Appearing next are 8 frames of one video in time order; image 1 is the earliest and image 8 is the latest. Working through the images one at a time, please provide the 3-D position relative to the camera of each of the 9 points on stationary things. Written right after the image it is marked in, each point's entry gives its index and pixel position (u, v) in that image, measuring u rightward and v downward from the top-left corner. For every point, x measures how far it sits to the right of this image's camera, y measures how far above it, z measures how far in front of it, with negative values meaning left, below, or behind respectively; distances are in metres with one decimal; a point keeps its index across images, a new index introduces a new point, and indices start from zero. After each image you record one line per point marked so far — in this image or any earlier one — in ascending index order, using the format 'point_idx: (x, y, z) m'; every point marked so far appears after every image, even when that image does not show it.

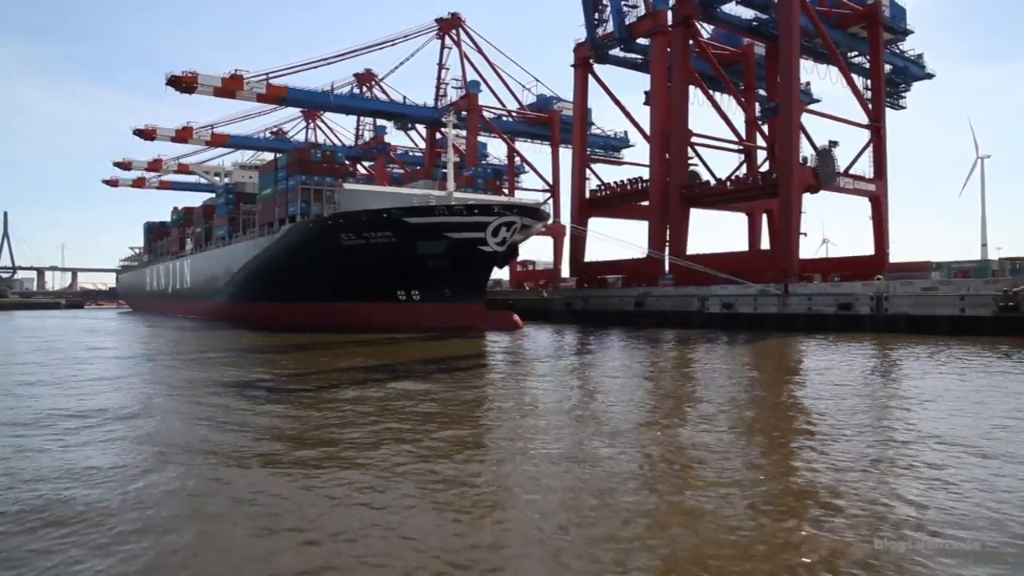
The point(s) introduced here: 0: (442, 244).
0: (-1.8, +1.2, +18.0) m
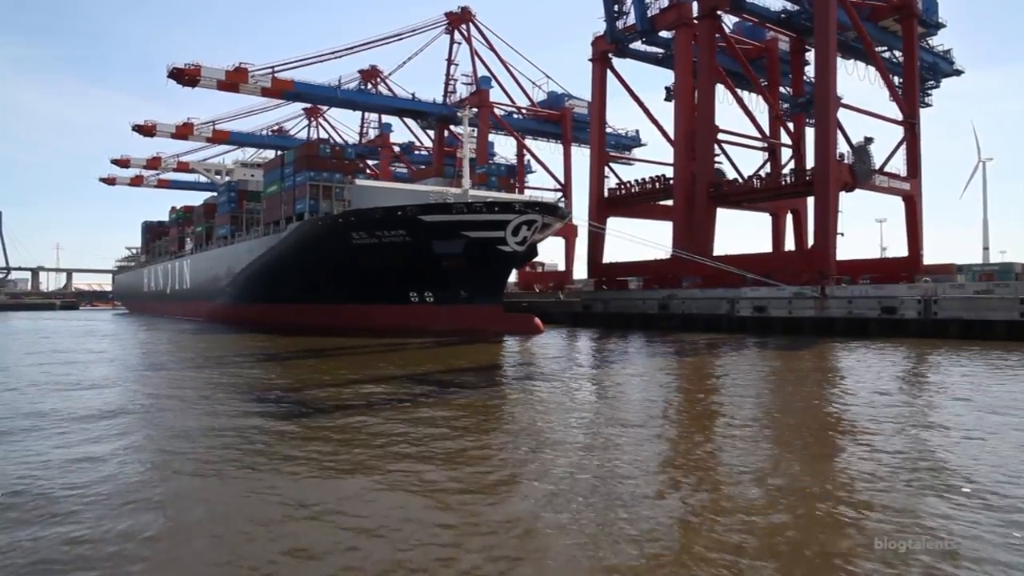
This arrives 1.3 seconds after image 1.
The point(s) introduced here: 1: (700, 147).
0: (-1.3, +1.1, +17.2) m
1: (+5.3, +3.9, +18.9) m
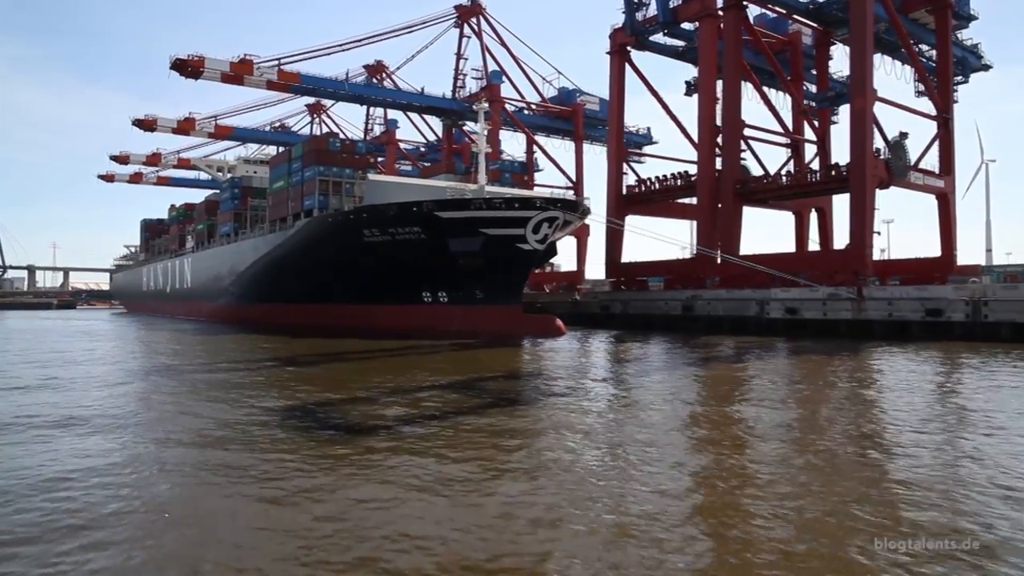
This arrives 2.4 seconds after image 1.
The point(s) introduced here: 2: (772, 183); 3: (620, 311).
0: (-0.8, +1.1, +16.5) m
1: (+5.7, +3.9, +18.2) m
2: (+6.9, +2.7, +17.8) m
3: (+3.2, -0.7, +20.0) m
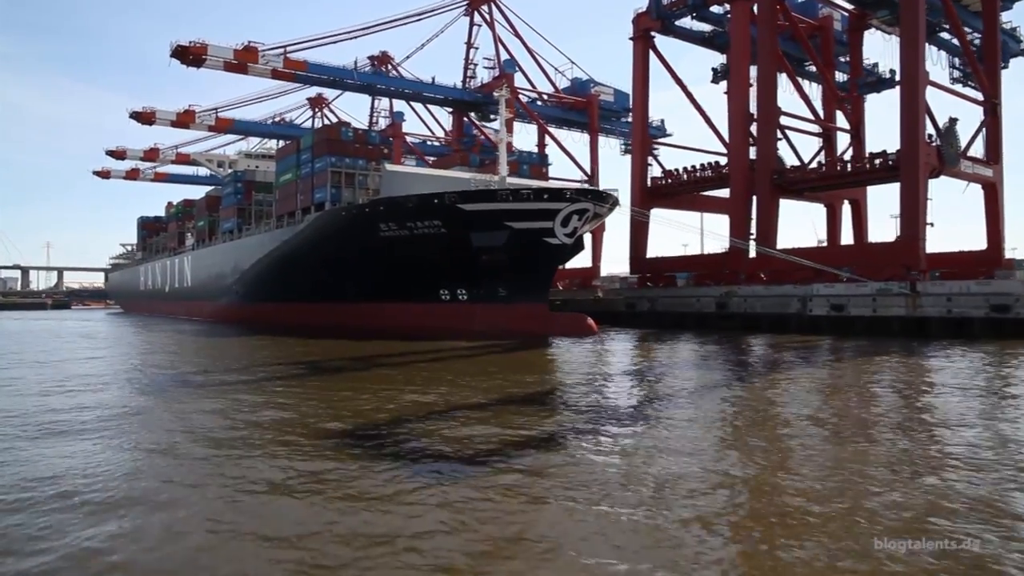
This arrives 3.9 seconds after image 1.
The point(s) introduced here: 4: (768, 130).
0: (-0.2, +1.2, +15.5) m
1: (+6.3, +4.0, +17.3) m
2: (+7.5, +2.8, +16.9) m
3: (+3.8, -0.6, +19.1) m
4: (+6.5, +4.0, +17.2) m
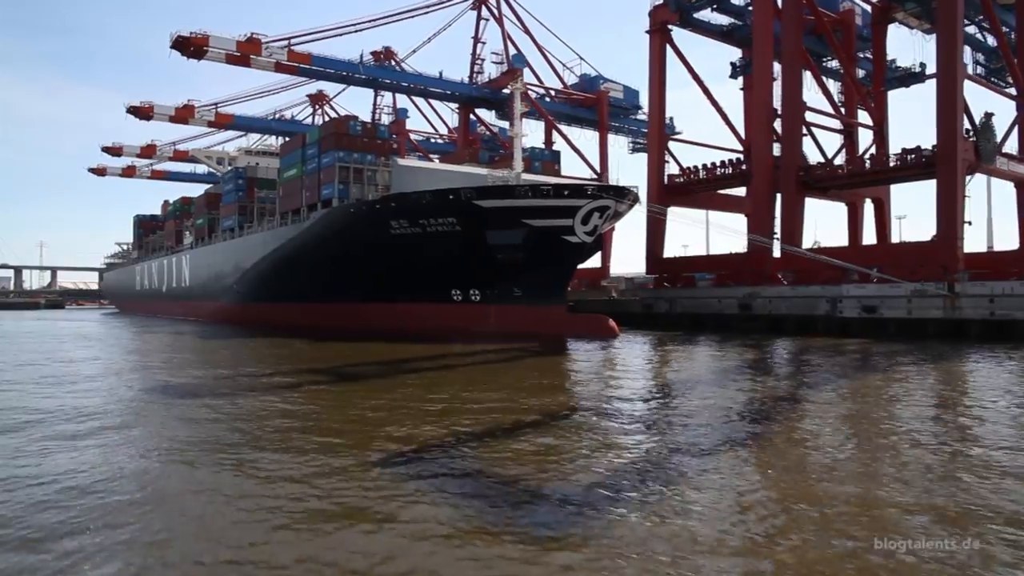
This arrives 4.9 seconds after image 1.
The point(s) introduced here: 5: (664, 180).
0: (+0.2, +1.2, +14.8) m
1: (+6.7, +3.9, +16.7) m
2: (+7.9, +2.8, +16.3) m
3: (+4.2, -0.6, +18.5) m
4: (+6.8, +4.0, +16.6) m
5: (+4.4, +3.1, +19.8) m
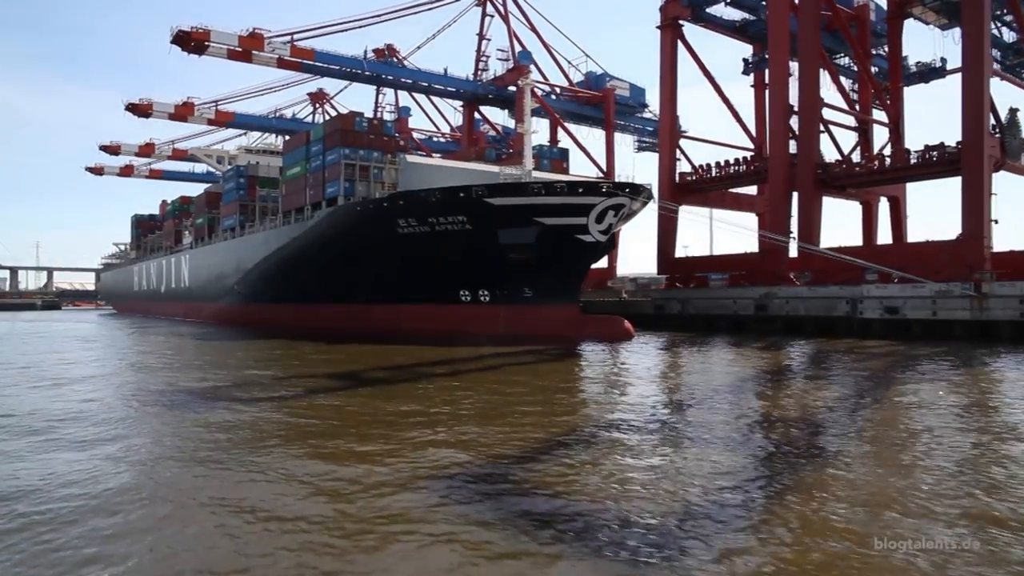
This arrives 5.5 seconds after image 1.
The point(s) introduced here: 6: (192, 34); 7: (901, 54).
0: (+0.4, +1.2, +14.4) m
1: (+7.0, +3.9, +16.3) m
2: (+8.1, +2.8, +15.9) m
3: (+4.4, -0.6, +18.1) m
4: (+7.1, +3.9, +16.2) m
5: (+4.7, +3.1, +19.4) m
6: (-9.2, +7.3, +19.6) m
7: (+10.6, +6.4, +18.5) m
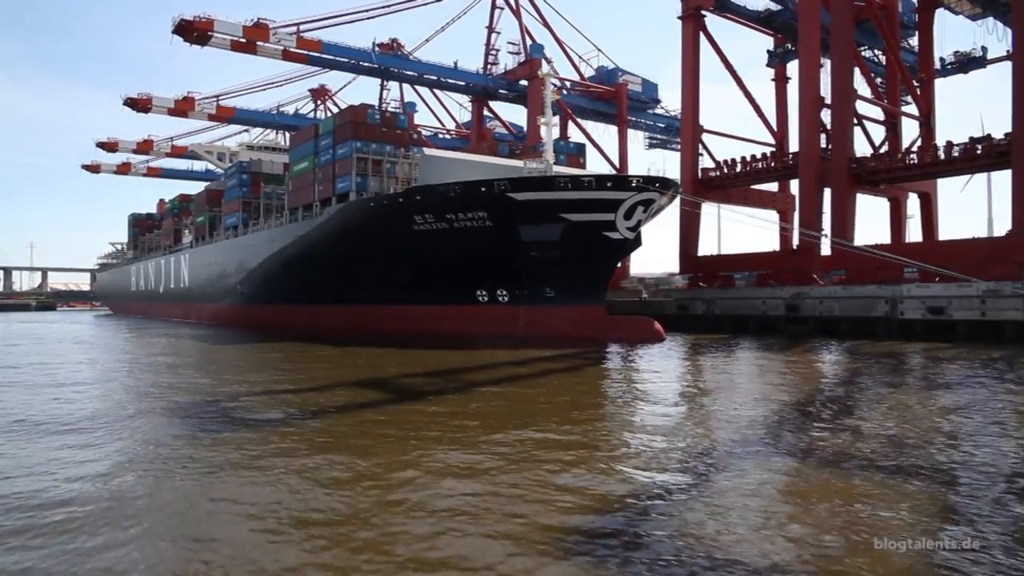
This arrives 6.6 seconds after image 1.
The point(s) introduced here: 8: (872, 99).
0: (+0.9, +1.2, +13.7) m
1: (+7.4, +3.9, +15.6) m
2: (+8.6, +2.8, +15.2) m
3: (+4.9, -0.6, +17.4) m
4: (+7.6, +4.0, +15.5) m
5: (+5.1, +3.1, +18.7) m
6: (-8.8, +7.3, +18.8) m
7: (+11.0, +6.4, +17.9) m
8: (+9.6, +5.0, +18.1) m
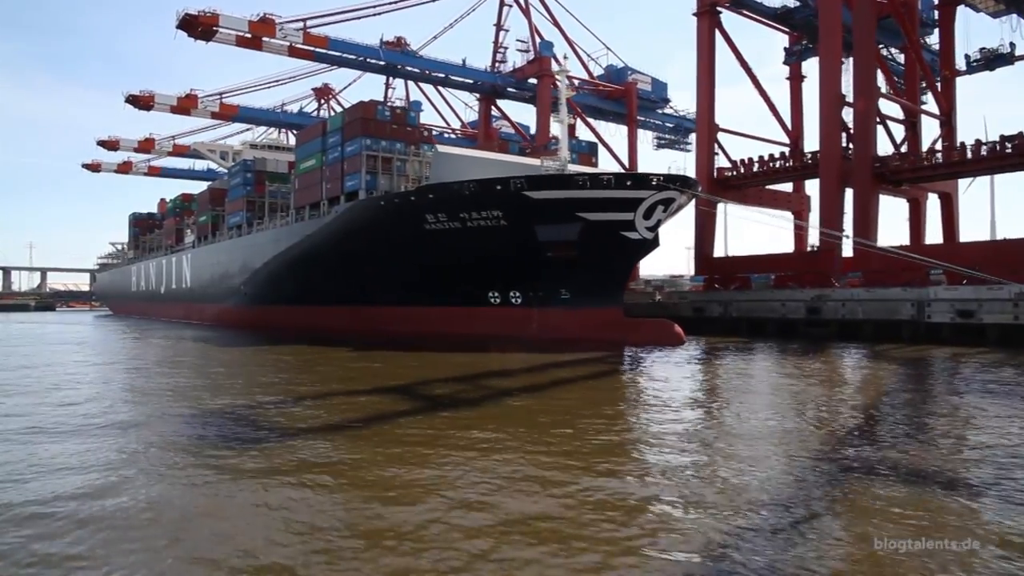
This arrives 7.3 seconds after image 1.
0: (+1.2, +1.2, +13.3) m
1: (+7.7, +3.9, +15.2) m
2: (+8.9, +2.8, +14.9) m
3: (+5.2, -0.7, +17.0) m
4: (+7.9, +3.9, +15.1) m
5: (+5.4, +3.1, +18.3) m
6: (-8.4, +7.3, +18.4) m
7: (+11.3, +6.3, +17.5) m
8: (+9.9, +5.0, +17.7) m
